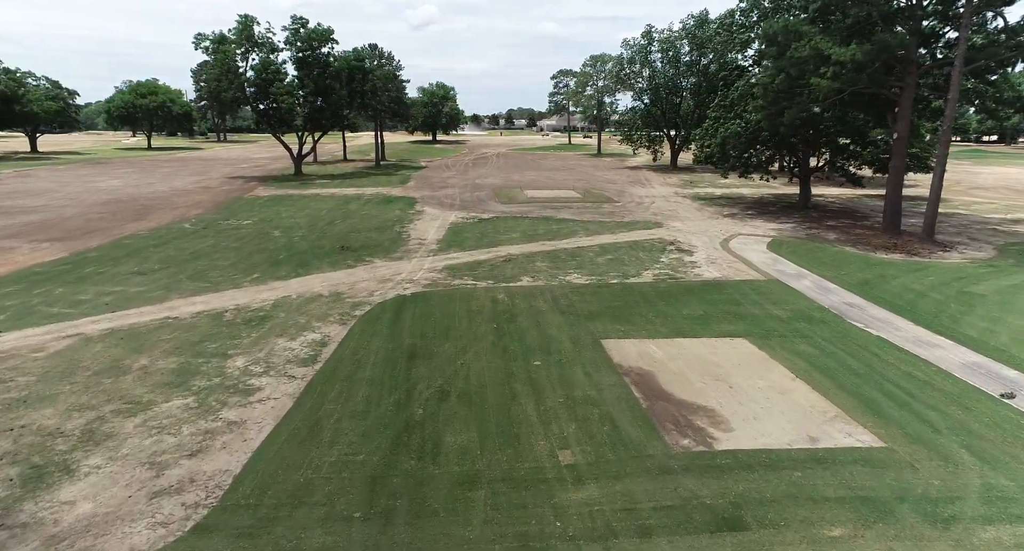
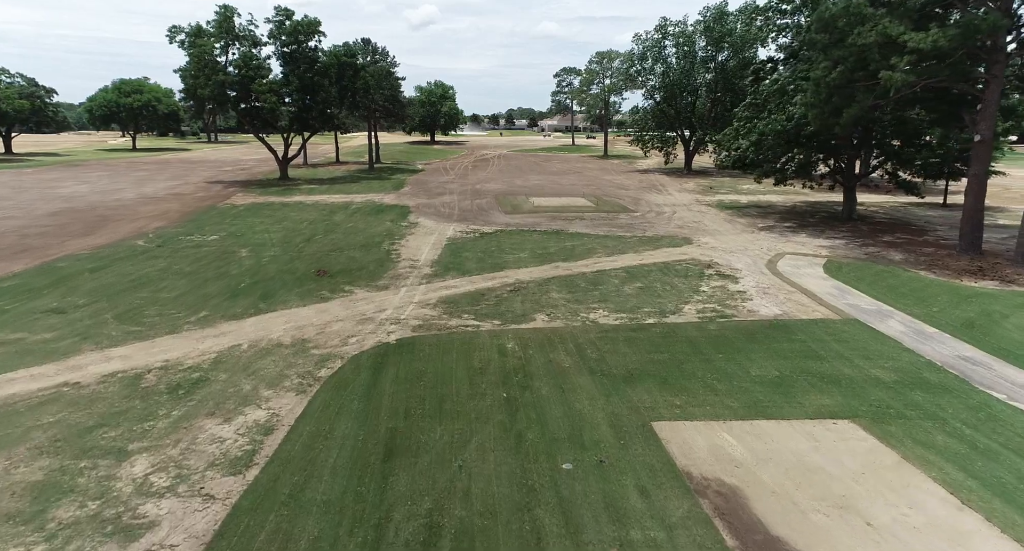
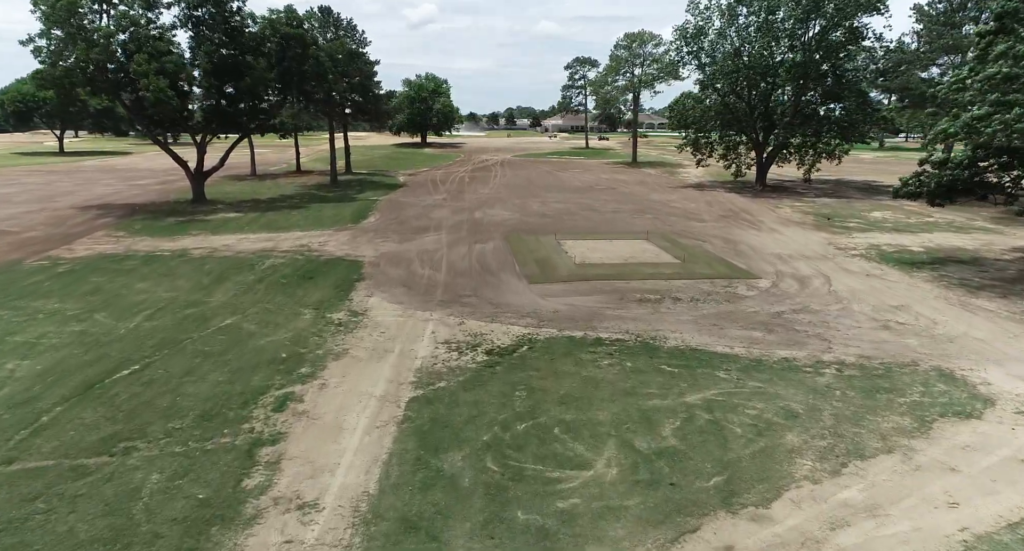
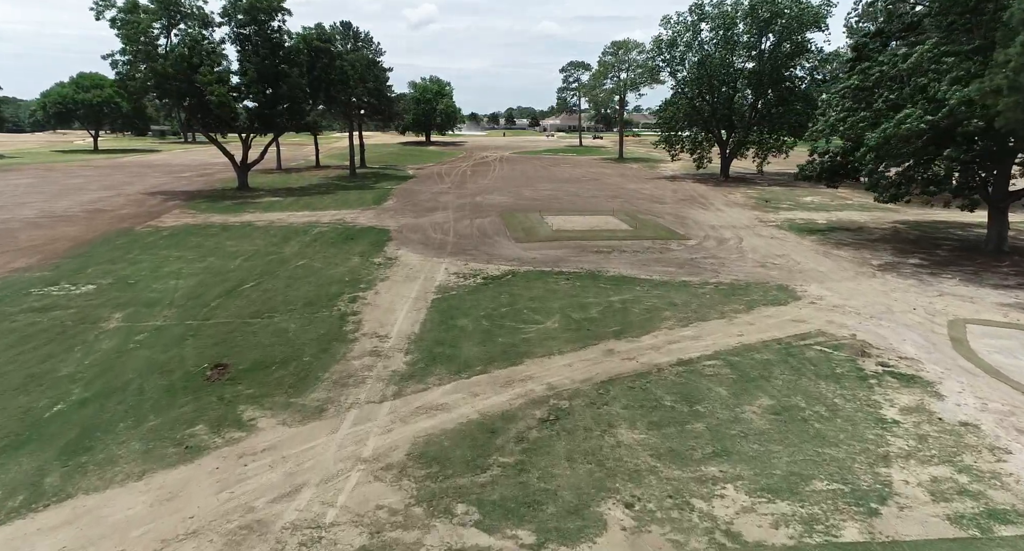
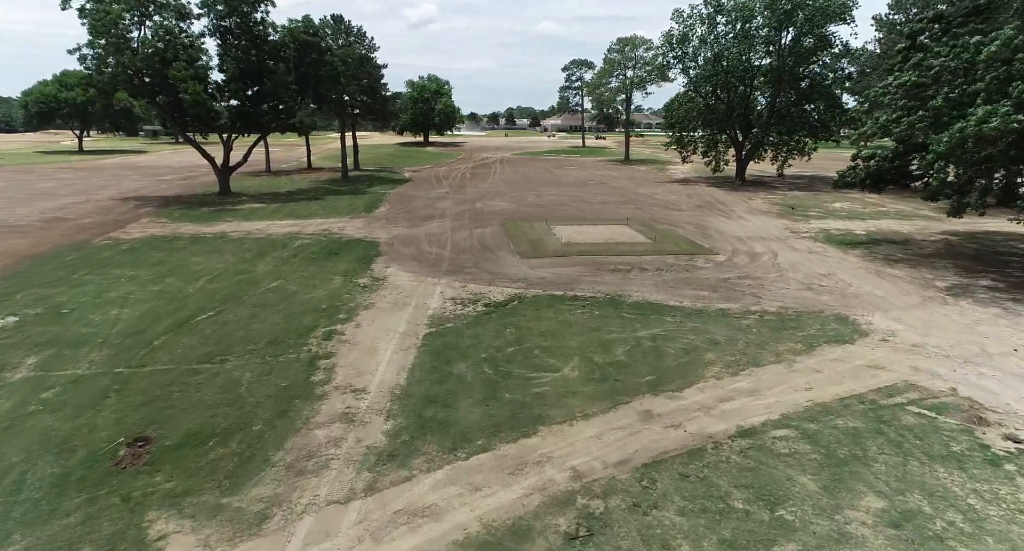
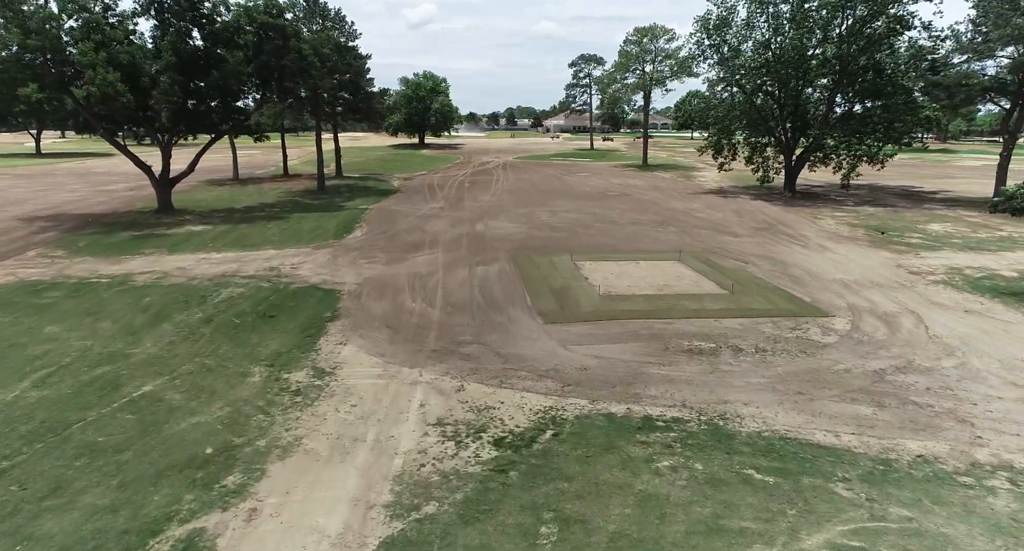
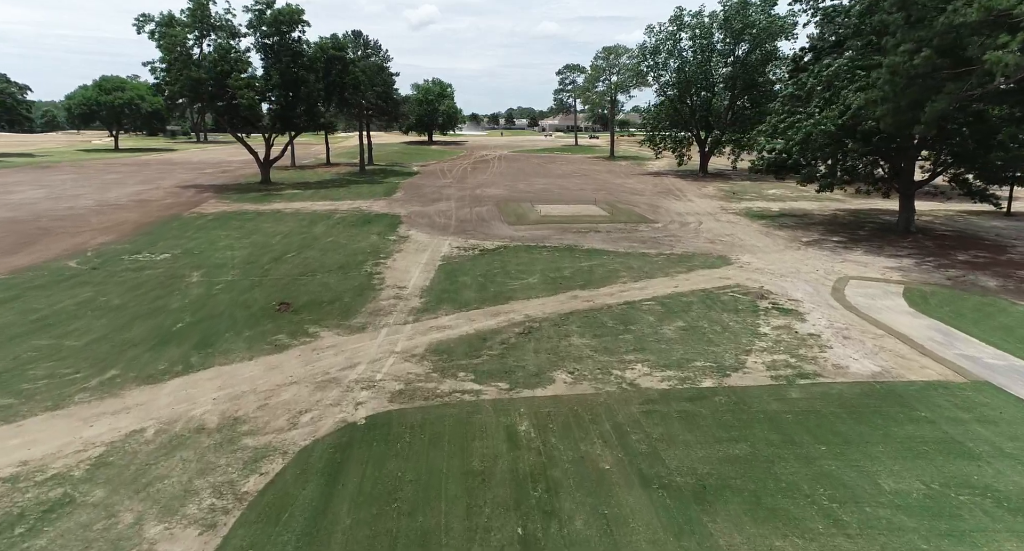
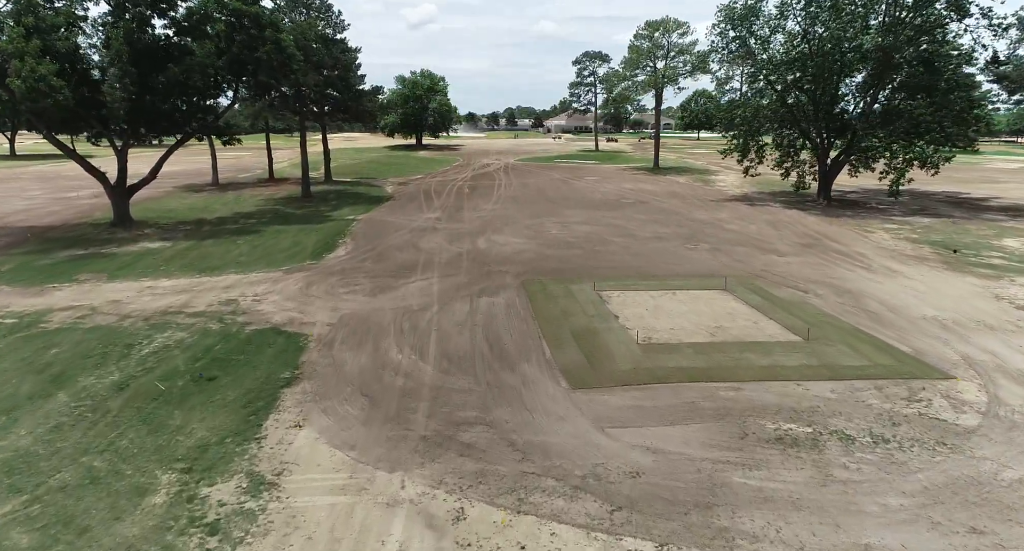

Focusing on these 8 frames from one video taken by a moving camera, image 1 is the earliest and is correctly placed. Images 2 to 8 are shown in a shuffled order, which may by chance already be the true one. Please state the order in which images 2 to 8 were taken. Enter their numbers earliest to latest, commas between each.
2, 7, 4, 5, 3, 6, 8
